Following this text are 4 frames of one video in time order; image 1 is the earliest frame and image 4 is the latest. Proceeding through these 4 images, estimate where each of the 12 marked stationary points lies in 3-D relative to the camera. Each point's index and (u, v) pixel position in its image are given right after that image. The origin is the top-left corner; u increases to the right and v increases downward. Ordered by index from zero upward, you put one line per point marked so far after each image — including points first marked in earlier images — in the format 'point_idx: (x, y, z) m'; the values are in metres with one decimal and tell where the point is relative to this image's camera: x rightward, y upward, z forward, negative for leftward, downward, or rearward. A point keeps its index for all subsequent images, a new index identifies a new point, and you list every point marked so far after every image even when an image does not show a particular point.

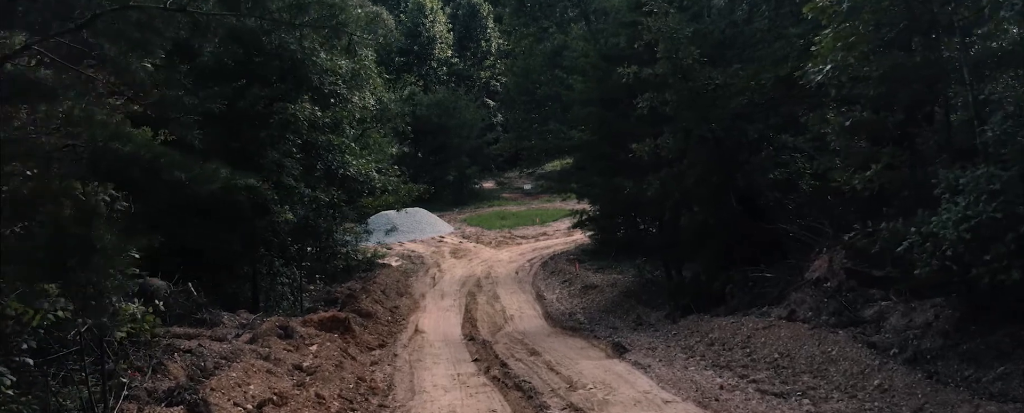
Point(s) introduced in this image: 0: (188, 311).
0: (-5.1, -1.6, +18.0) m
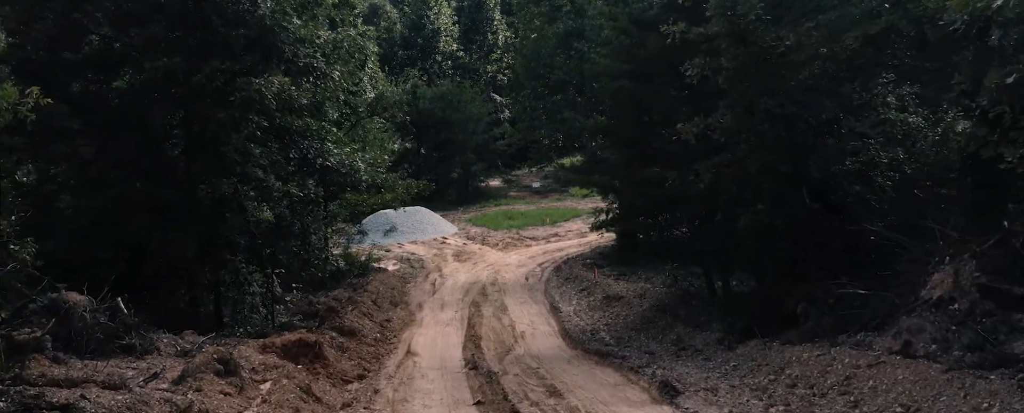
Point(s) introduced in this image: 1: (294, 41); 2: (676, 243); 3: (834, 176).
0: (-5.0, -1.6, +14.1) m
1: (-3.8, +2.9, +19.8) m
2: (+3.0, -0.6, +20.1) m
3: (+4.8, +0.4, +16.5) m
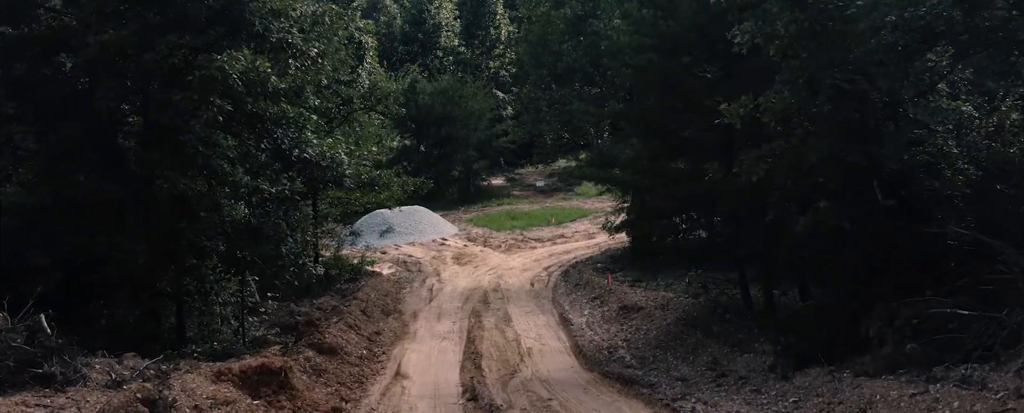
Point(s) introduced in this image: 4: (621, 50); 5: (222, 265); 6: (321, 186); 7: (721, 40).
0: (-4.9, -1.6, +11.5) m
1: (-3.7, +2.9, +17.1) m
2: (+3.1, -0.6, +17.4) m
3: (+4.9, +0.5, +13.9) m
4: (+1.8, +2.6, +18.8) m
5: (-4.8, -1.0, +18.5) m
6: (-3.3, +0.4, +19.4) m
7: (+3.2, +2.5, +17.1) m
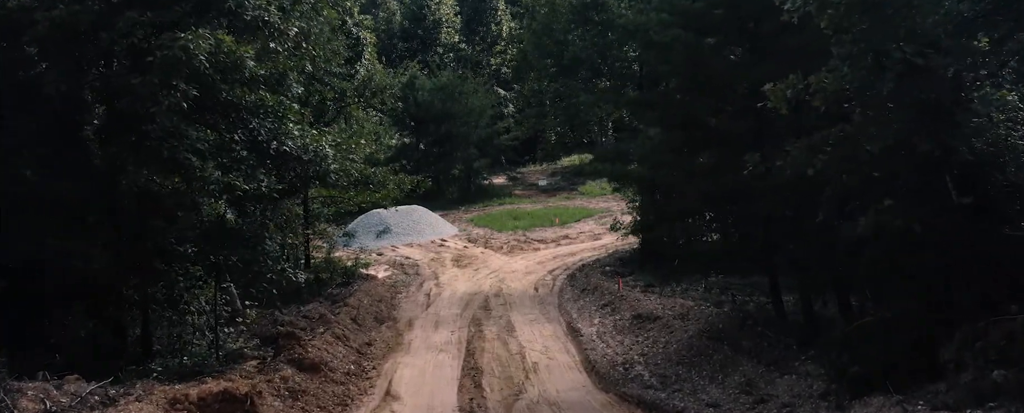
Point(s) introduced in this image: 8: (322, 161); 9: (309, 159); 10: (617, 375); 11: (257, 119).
0: (-4.8, -1.5, +9.6) m
1: (-3.6, +2.9, +15.3) m
2: (+3.1, -0.6, +15.5) m
3: (+4.9, +0.5, +12.0) m
4: (+1.8, +2.6, +16.9) m
5: (-4.7, -1.0, +16.7) m
6: (-3.2, +0.4, +17.5) m
7: (+3.2, +2.5, +15.2) m
8: (-2.9, +0.7, +17.6) m
9: (-3.0, +0.7, +17.2) m
10: (+1.4, -2.2, +15.1) m
11: (-3.6, +1.2, +16.5) m
